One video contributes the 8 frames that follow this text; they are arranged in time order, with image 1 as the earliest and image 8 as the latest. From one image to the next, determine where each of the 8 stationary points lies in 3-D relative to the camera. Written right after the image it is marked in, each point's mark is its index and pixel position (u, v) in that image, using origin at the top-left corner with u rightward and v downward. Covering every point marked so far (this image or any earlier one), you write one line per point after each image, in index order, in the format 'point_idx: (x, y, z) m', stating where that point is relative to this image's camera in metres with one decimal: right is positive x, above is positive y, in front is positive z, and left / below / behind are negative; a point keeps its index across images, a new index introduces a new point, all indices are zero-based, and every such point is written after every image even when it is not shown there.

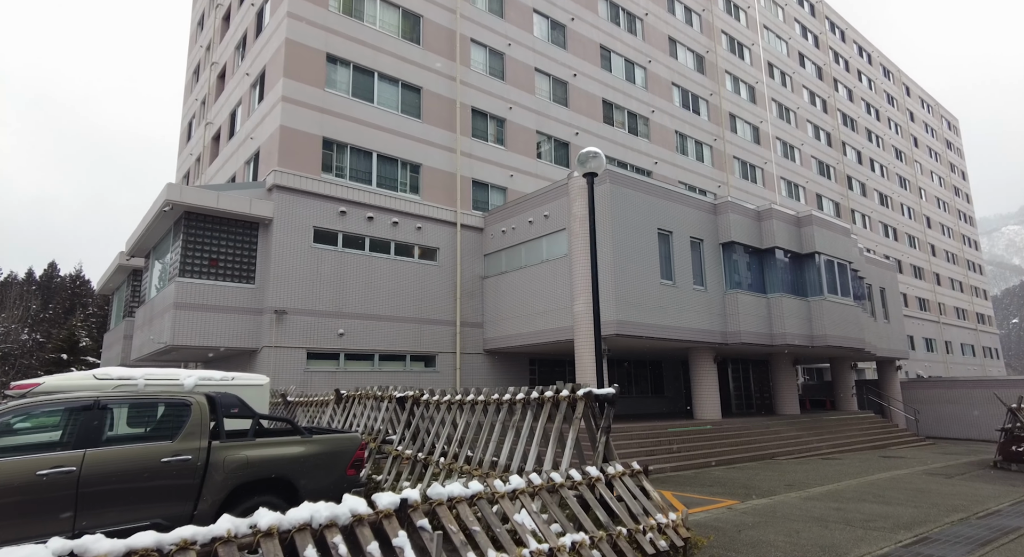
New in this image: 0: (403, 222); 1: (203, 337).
0: (-3.3, +1.7, +17.7) m
1: (-7.3, -1.4, +14.1) m
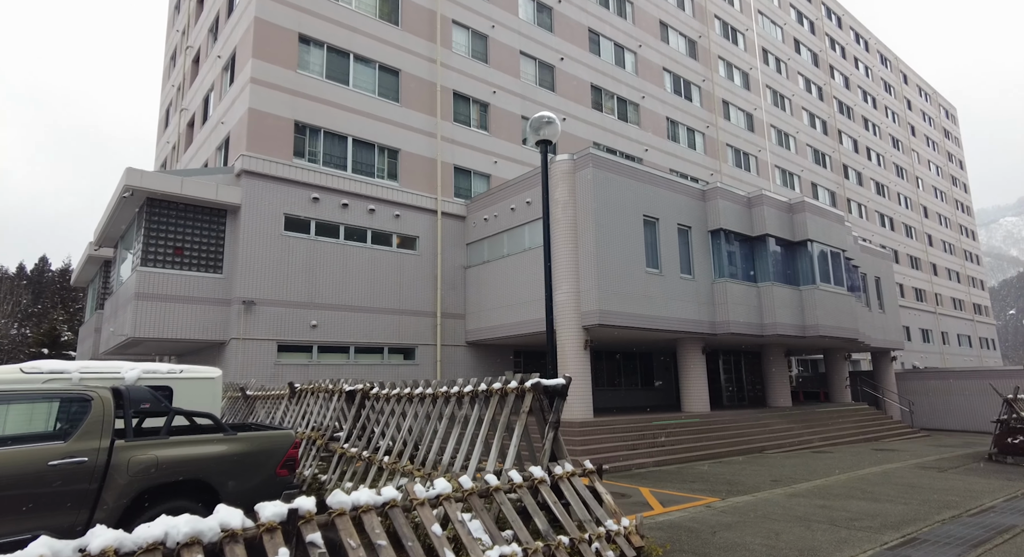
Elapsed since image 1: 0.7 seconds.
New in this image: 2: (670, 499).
0: (-3.8, +2.0, +17.1) m
1: (-7.8, -1.2, +13.6) m
2: (+2.4, -3.3, +9.1) m
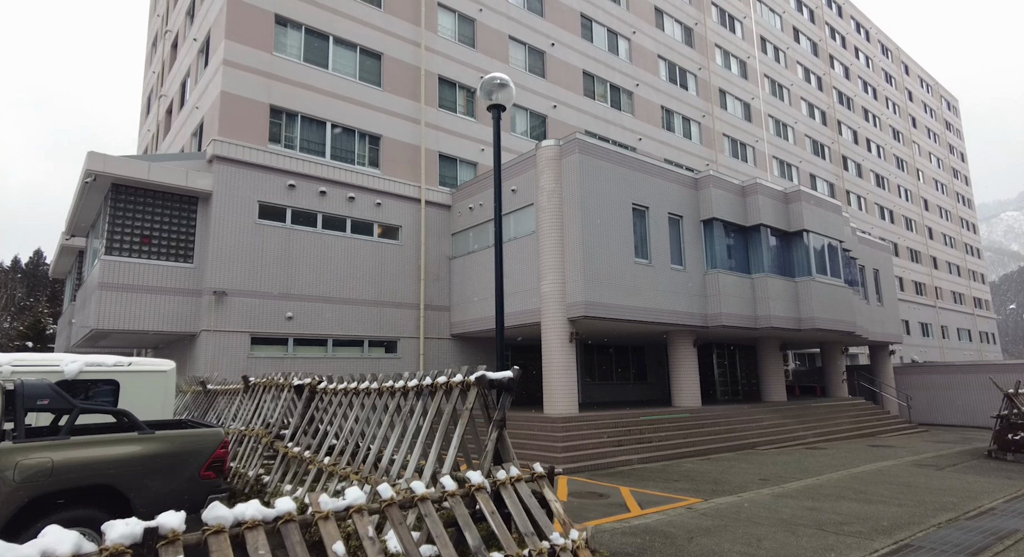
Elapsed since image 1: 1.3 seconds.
0: (-4.2, +2.2, +16.6) m
1: (-8.2, -0.9, +13.0) m
2: (+2.0, -3.2, +8.6) m
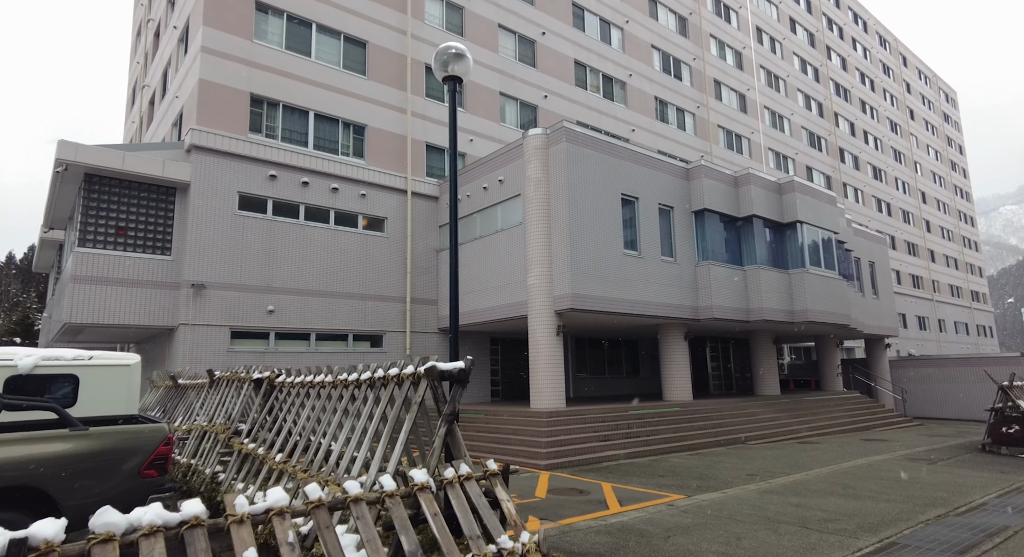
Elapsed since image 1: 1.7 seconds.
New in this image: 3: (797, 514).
0: (-4.5, +2.4, +16.2) m
1: (-8.5, -0.8, +12.7) m
2: (+1.6, -3.0, +8.4) m
3: (+3.4, -2.9, +7.3) m
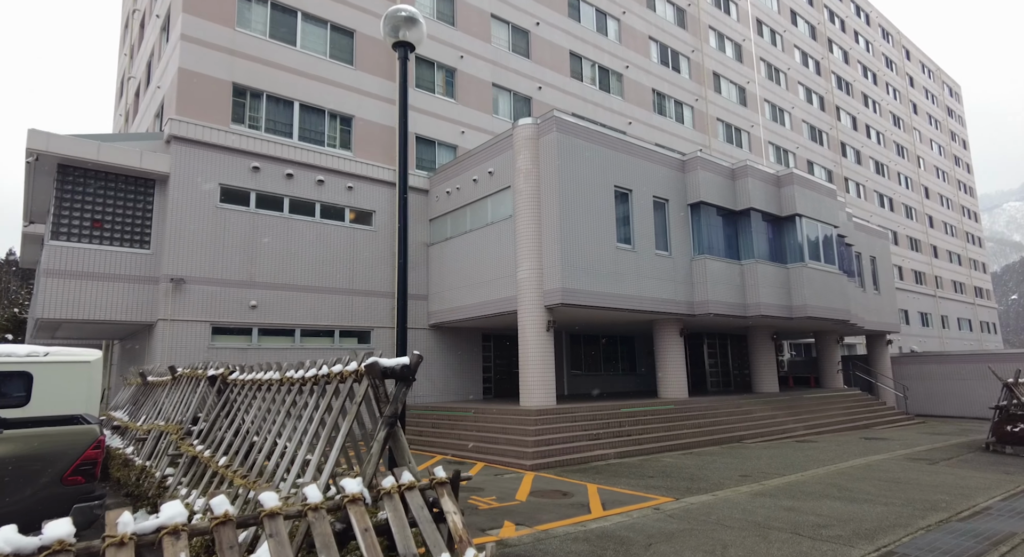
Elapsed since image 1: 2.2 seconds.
0: (-4.8, +2.6, +15.8) m
1: (-8.8, -0.7, +12.4) m
2: (+1.4, -2.9, +8.0) m
3: (+3.2, -2.8, +6.9) m
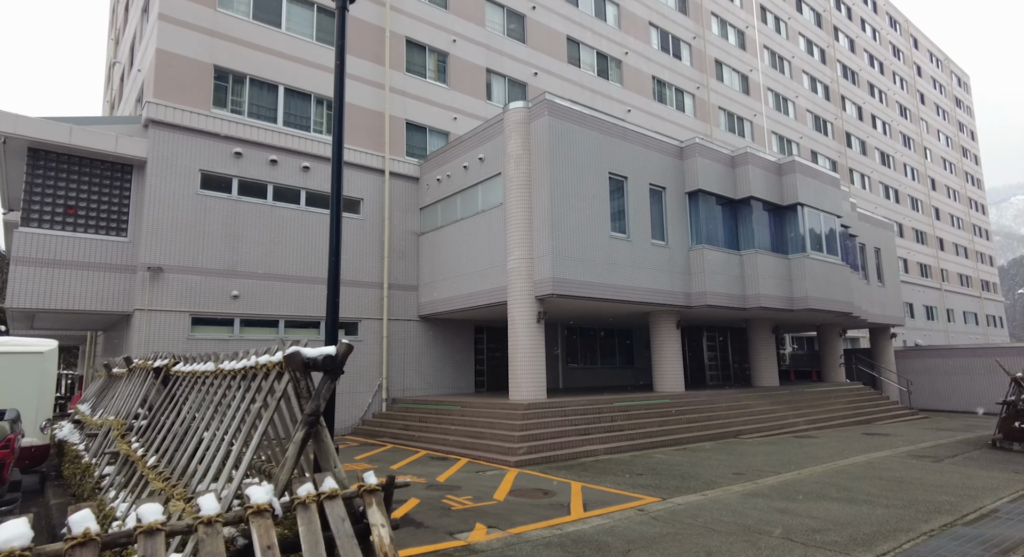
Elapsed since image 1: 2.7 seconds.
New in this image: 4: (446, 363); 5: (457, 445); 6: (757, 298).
0: (-5.0, +2.8, +15.4) m
1: (-9.0, -0.4, +12.0) m
2: (+1.1, -2.7, +7.5) m
3: (+2.9, -2.6, +6.4) m
4: (-1.9, -2.4, +17.0) m
5: (-1.1, -3.2, +11.5) m
6: (+6.9, -0.6, +16.9) m
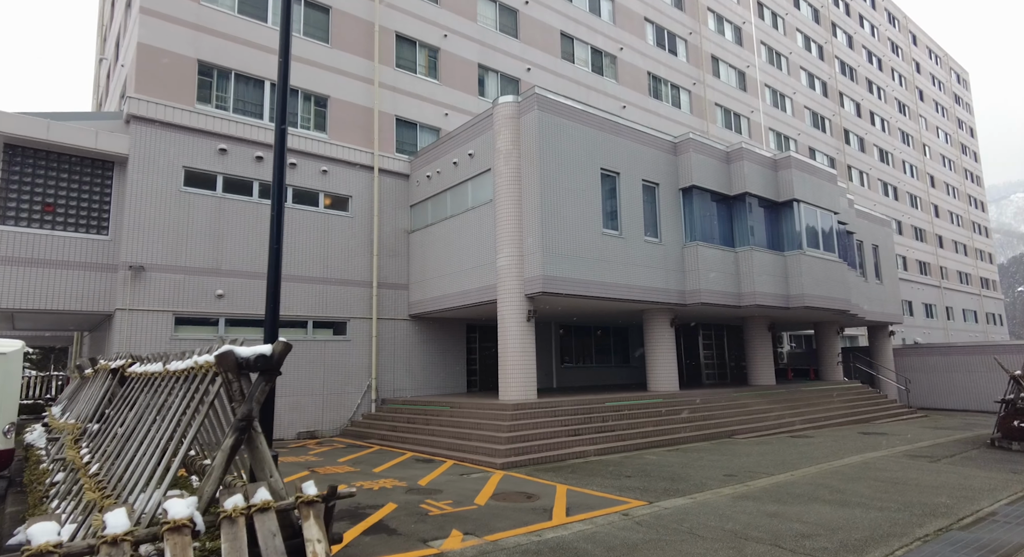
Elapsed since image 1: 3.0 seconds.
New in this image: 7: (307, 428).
0: (-5.3, +2.9, +15.1) m
1: (-9.3, -0.4, +11.7) m
2: (+0.9, -2.7, +7.3) m
3: (+2.7, -2.6, +6.2) m
4: (-2.1, -2.3, +16.7) m
5: (-1.3, -3.1, +11.2) m
6: (+6.7, -0.5, +16.6) m
7: (-4.9, -3.6, +14.3) m
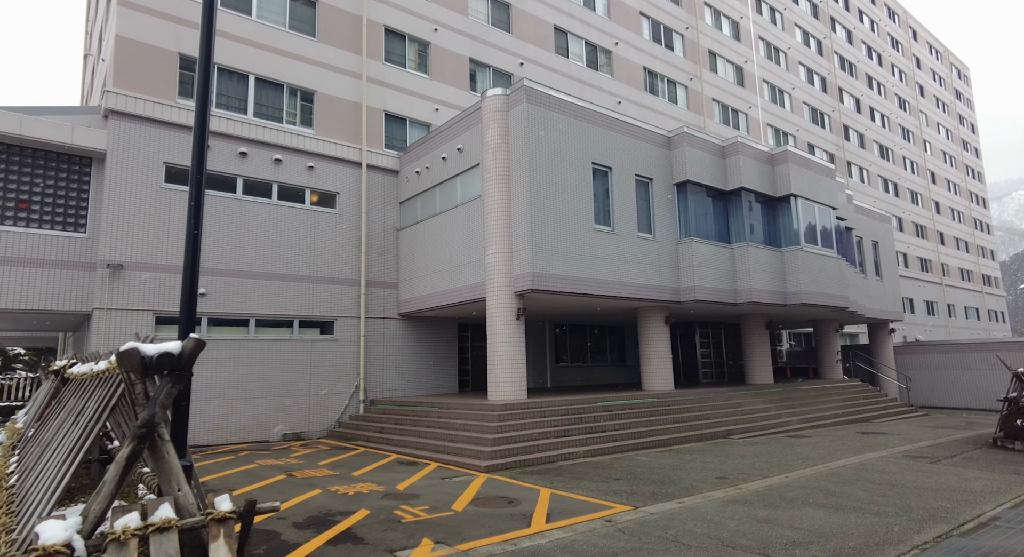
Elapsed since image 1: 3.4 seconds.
0: (-5.5, +2.9, +14.8) m
1: (-9.5, -0.4, +11.4) m
2: (+0.6, -2.6, +7.0) m
3: (+2.4, -2.5, +5.9) m
4: (-2.3, -2.3, +16.4) m
5: (-1.5, -3.1, +10.9) m
6: (+6.4, -0.4, +16.3) m
7: (-5.1, -3.5, +14.0) m
